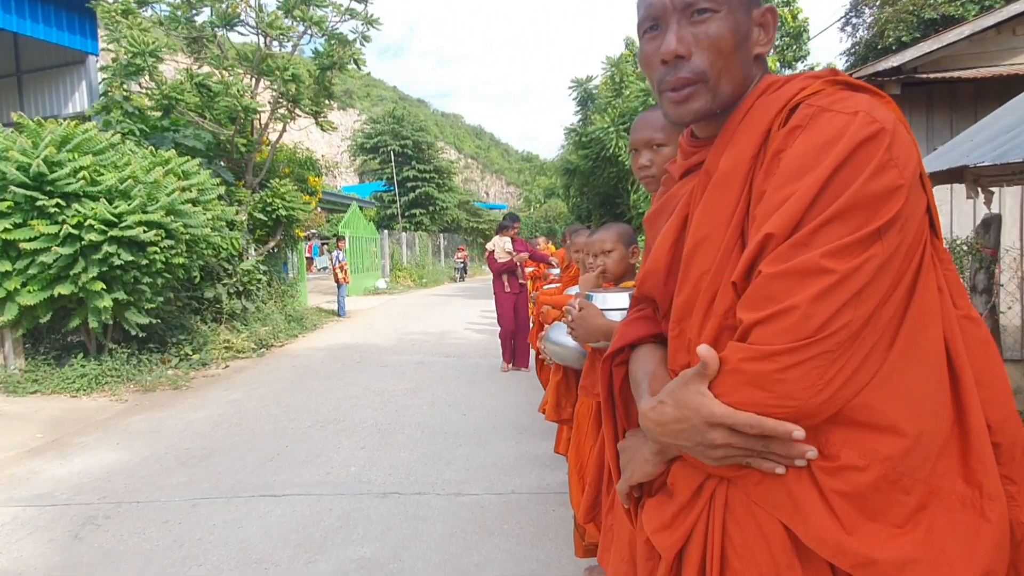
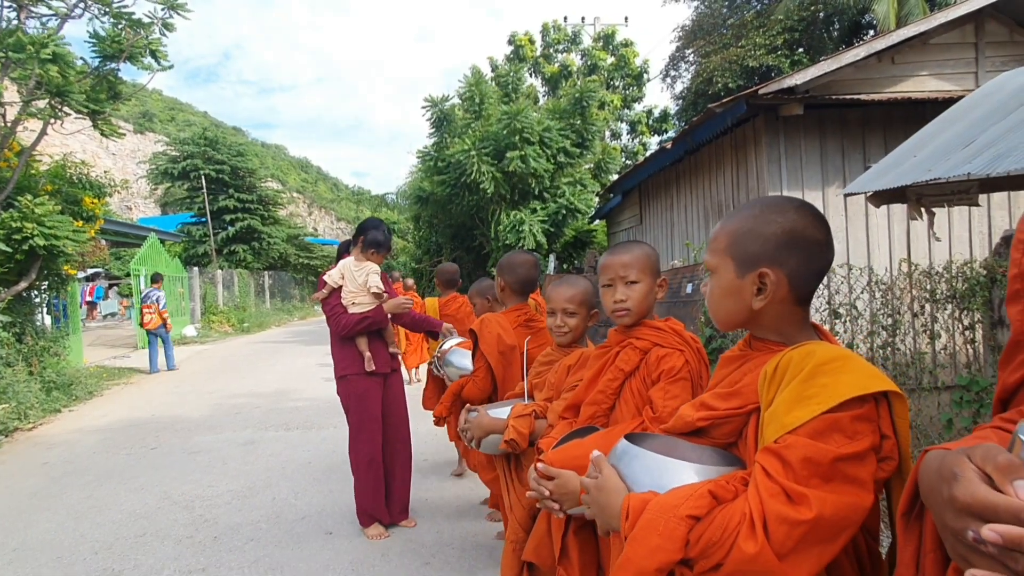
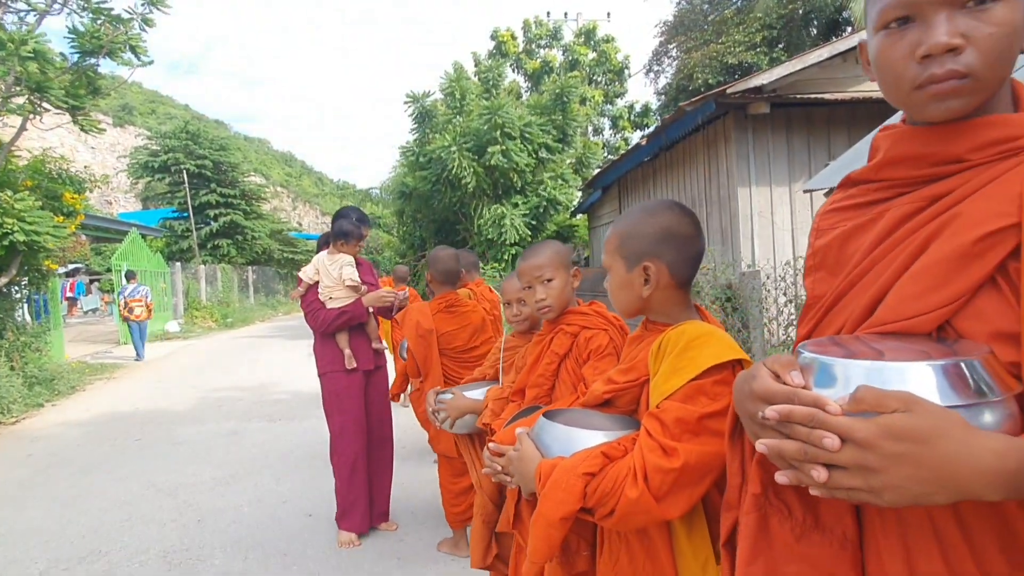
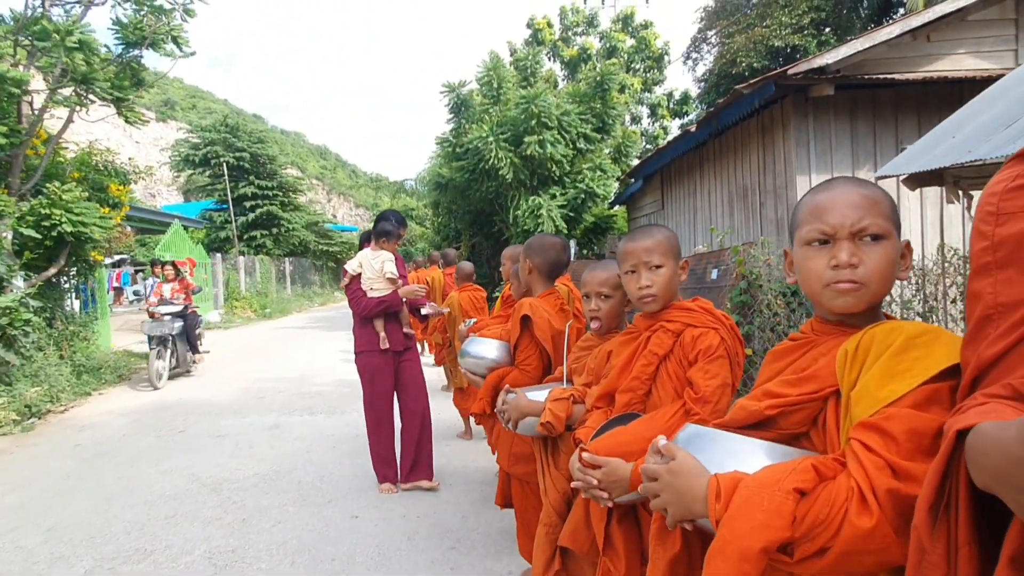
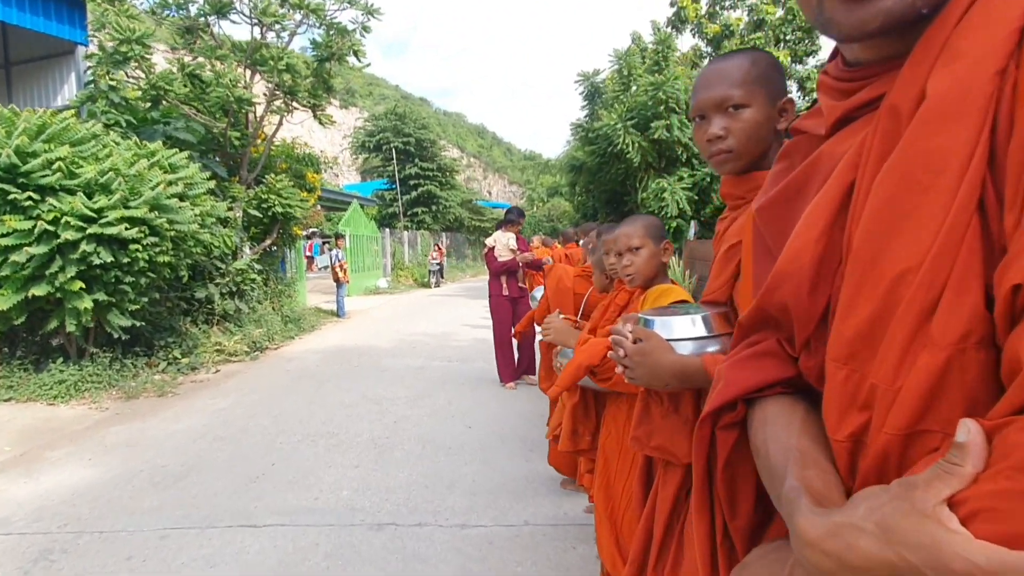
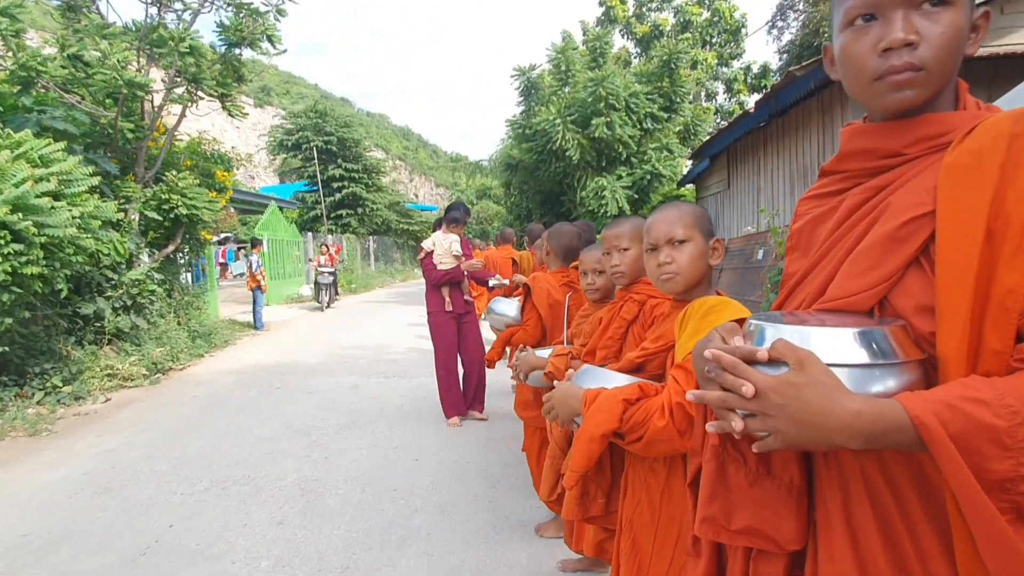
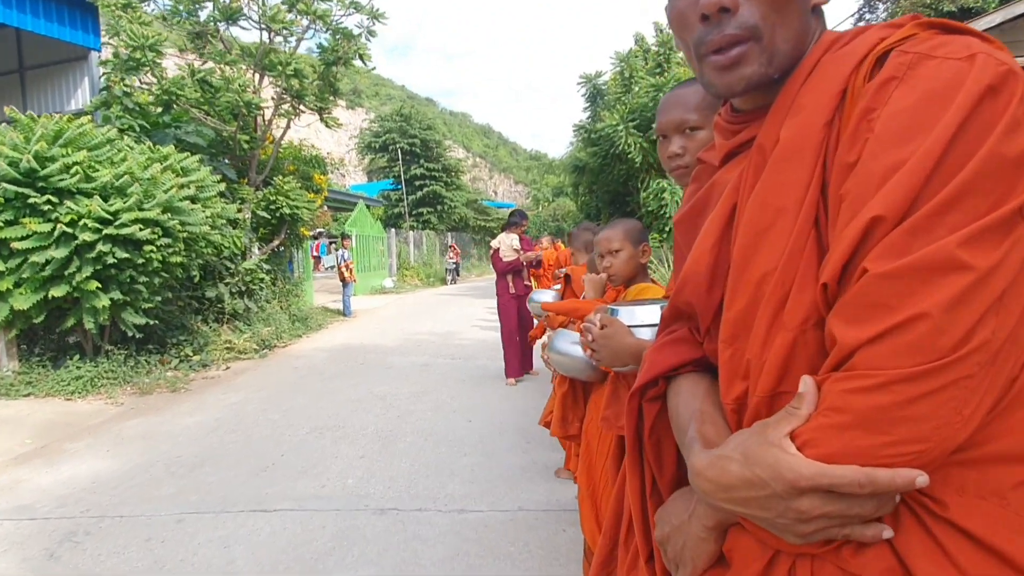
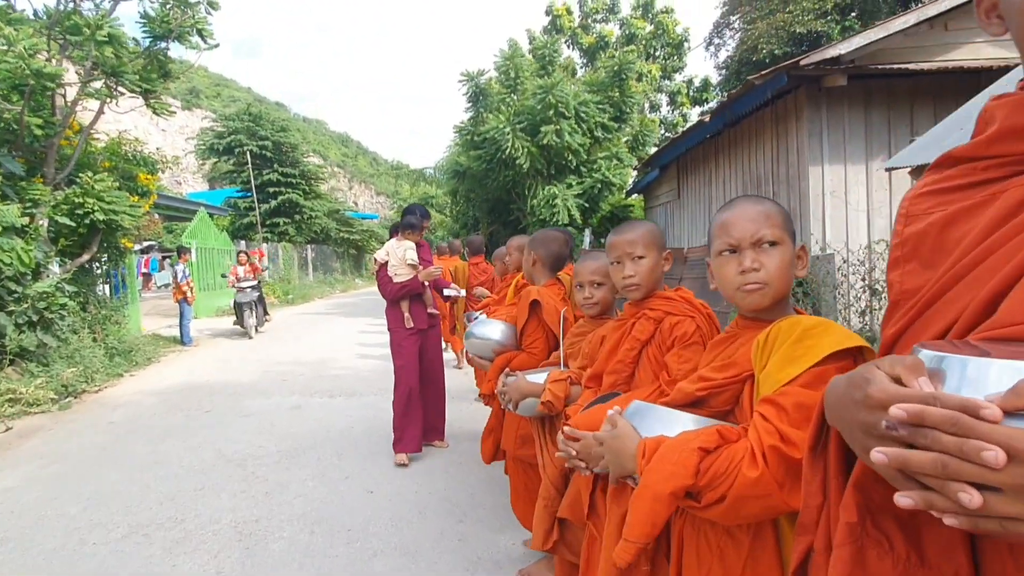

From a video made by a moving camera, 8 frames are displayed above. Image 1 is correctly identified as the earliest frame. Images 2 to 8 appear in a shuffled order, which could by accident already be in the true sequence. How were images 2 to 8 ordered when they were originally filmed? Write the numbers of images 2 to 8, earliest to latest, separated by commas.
7, 5, 6, 8, 4, 2, 3
